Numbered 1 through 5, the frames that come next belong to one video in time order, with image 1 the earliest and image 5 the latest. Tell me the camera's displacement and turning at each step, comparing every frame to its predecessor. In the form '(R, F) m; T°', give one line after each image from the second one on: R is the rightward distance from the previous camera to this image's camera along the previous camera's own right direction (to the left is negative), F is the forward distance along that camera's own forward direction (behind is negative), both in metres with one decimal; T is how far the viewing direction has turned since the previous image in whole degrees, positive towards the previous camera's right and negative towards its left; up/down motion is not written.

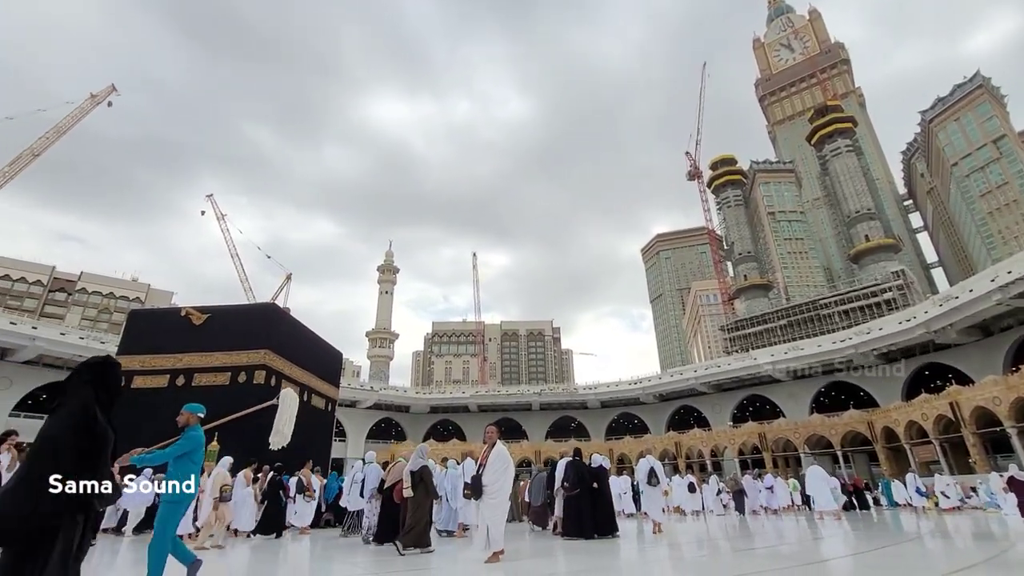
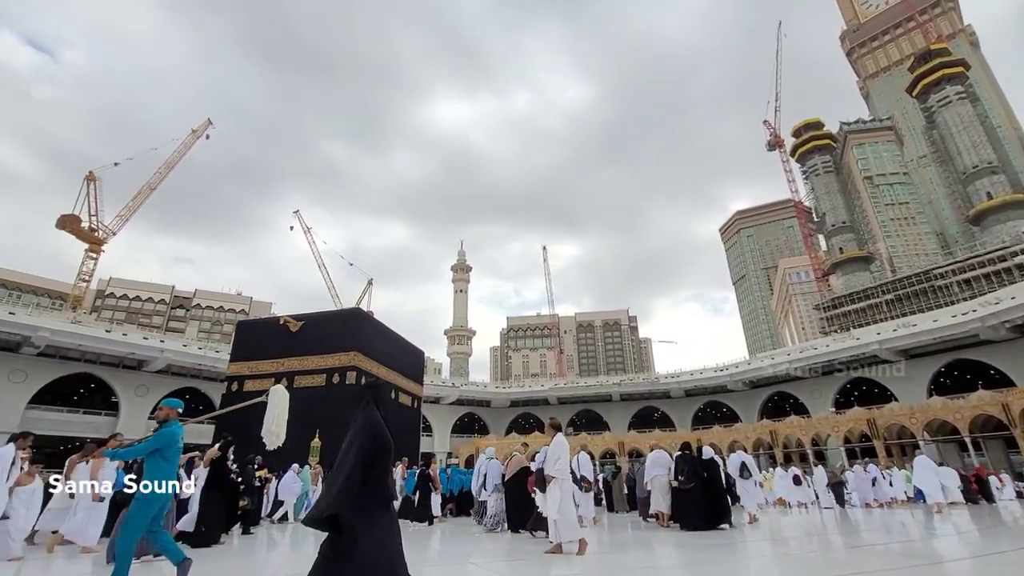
(+0.1, +0.2) m; -9°
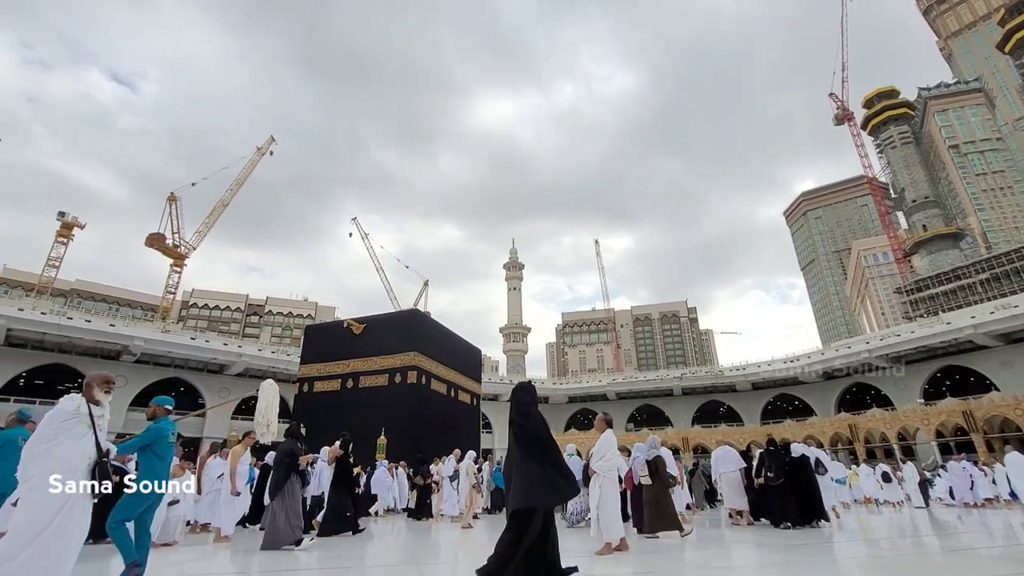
(+0.2, +0.3) m; -6°
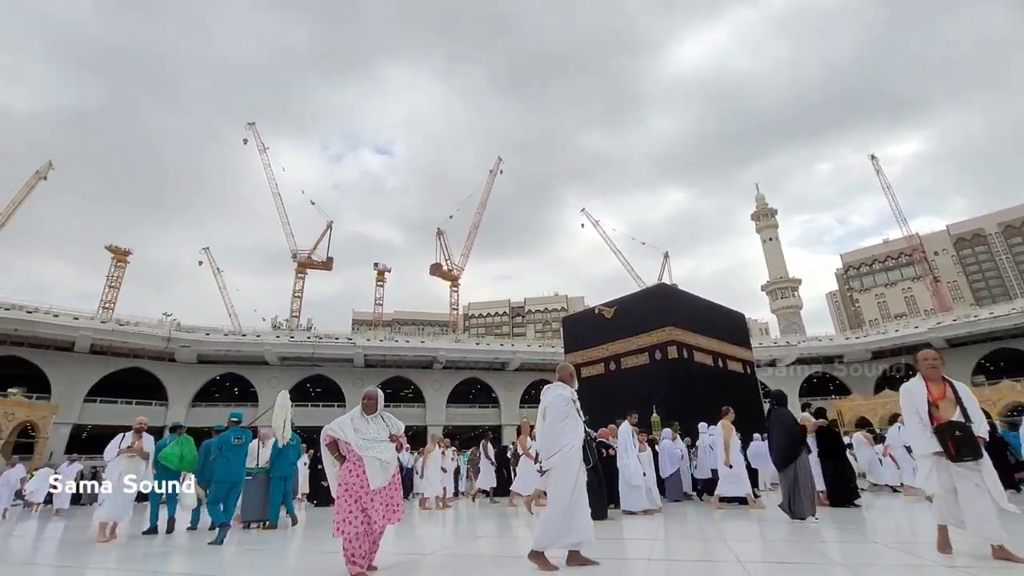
(-0.3, +0.5) m; -28°
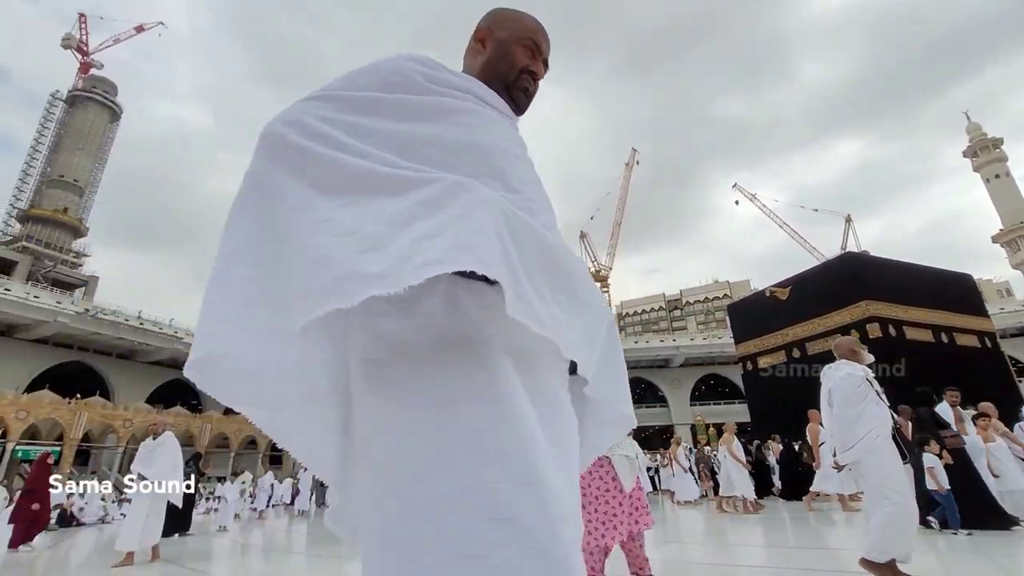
(-0.6, +0.1) m; -17°
